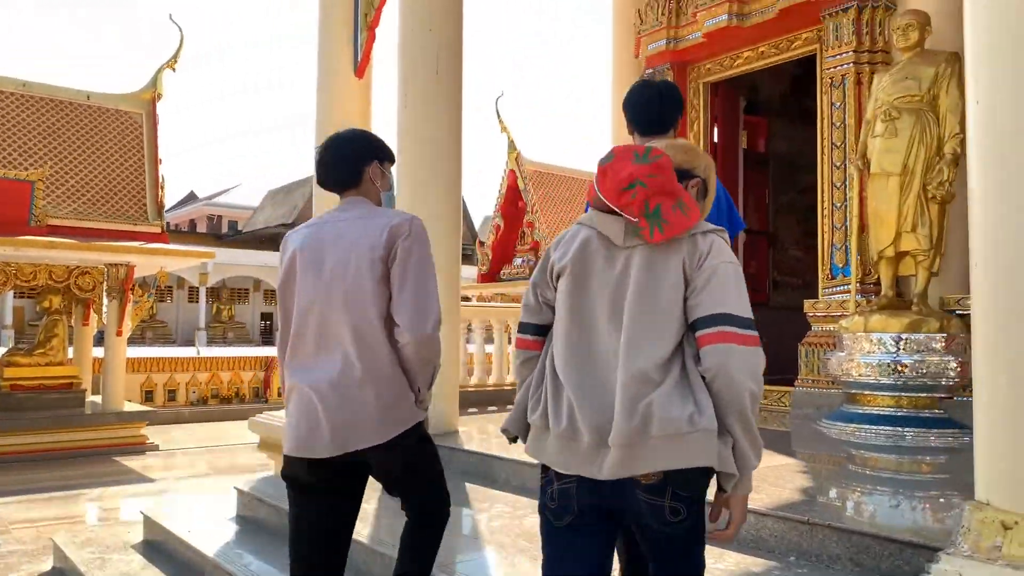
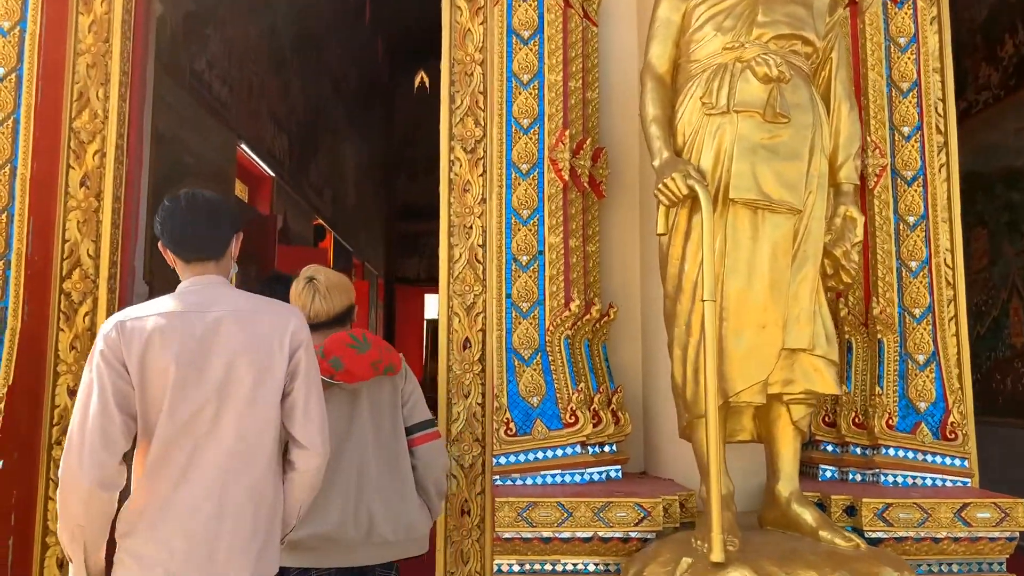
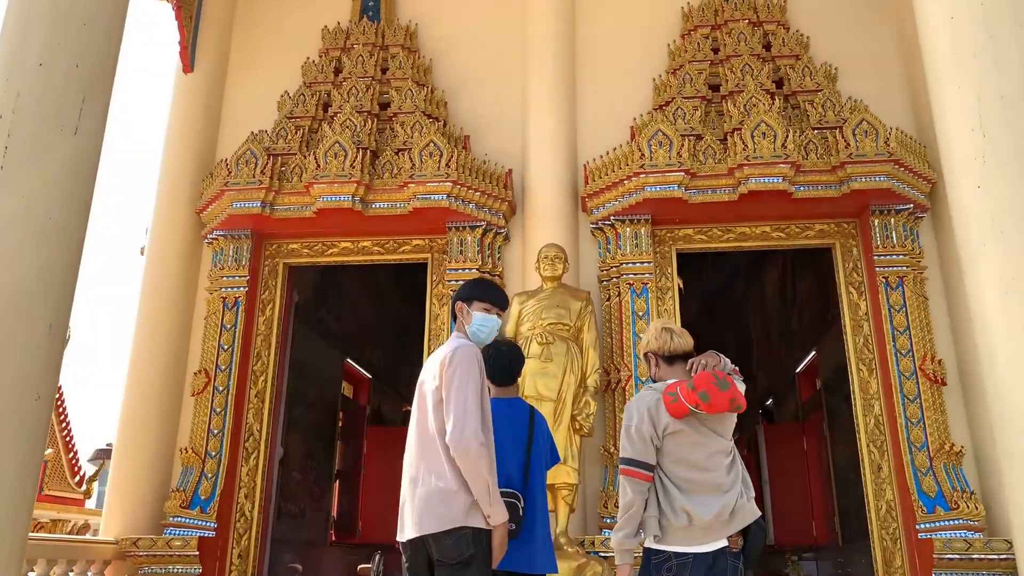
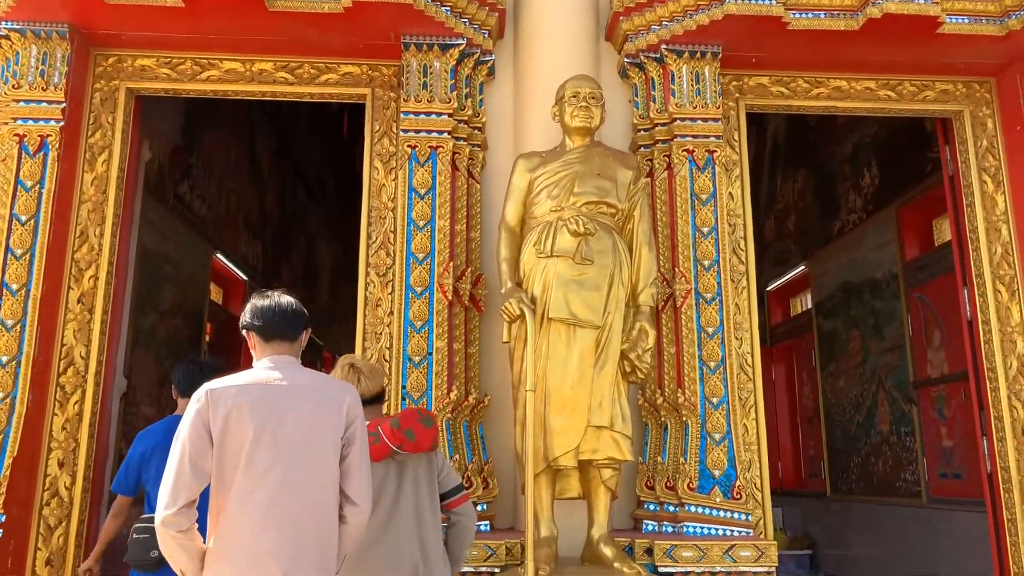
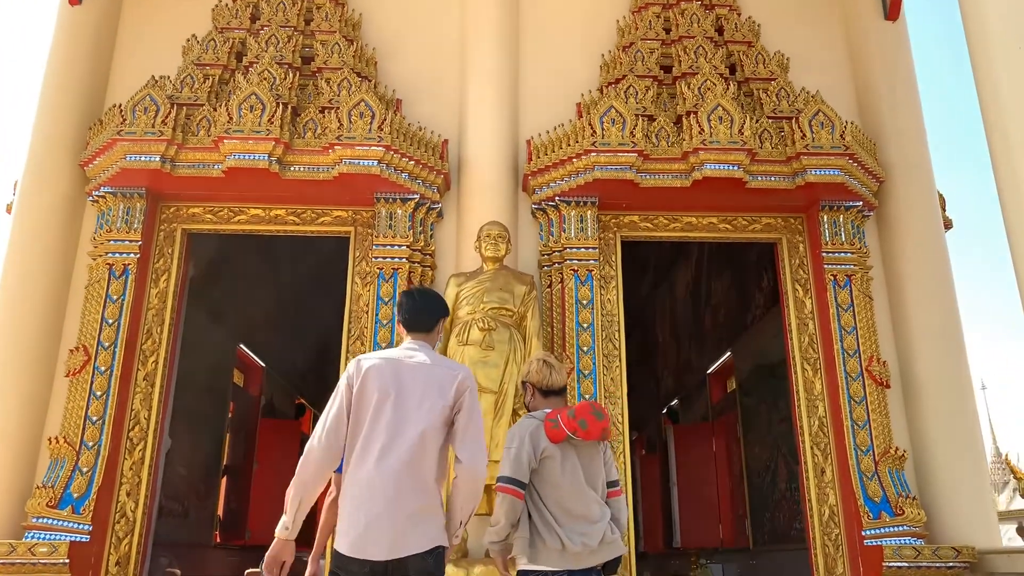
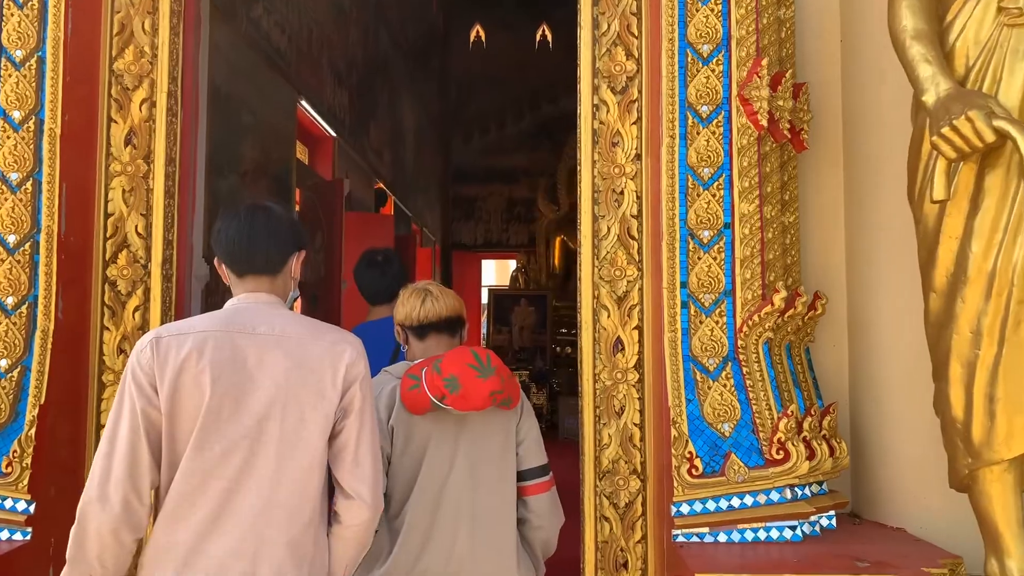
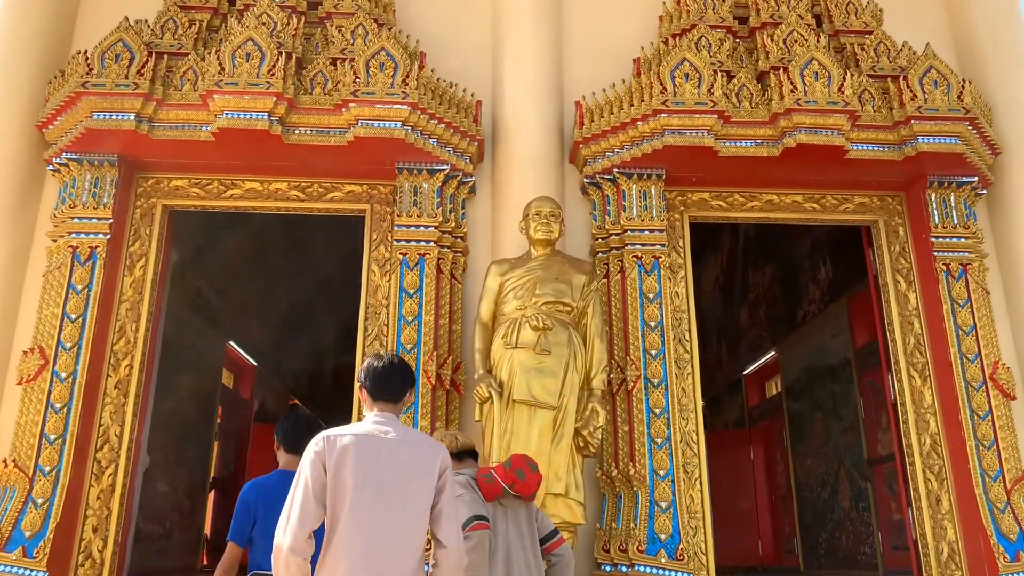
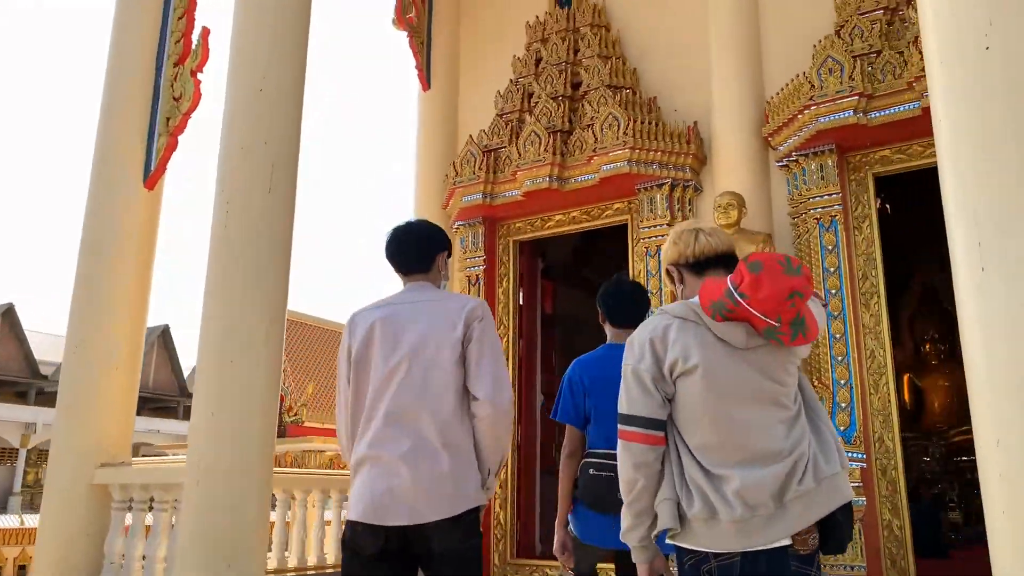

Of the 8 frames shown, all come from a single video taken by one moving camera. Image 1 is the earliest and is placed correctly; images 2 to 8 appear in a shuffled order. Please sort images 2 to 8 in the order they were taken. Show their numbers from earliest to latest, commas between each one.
8, 3, 5, 7, 4, 2, 6
